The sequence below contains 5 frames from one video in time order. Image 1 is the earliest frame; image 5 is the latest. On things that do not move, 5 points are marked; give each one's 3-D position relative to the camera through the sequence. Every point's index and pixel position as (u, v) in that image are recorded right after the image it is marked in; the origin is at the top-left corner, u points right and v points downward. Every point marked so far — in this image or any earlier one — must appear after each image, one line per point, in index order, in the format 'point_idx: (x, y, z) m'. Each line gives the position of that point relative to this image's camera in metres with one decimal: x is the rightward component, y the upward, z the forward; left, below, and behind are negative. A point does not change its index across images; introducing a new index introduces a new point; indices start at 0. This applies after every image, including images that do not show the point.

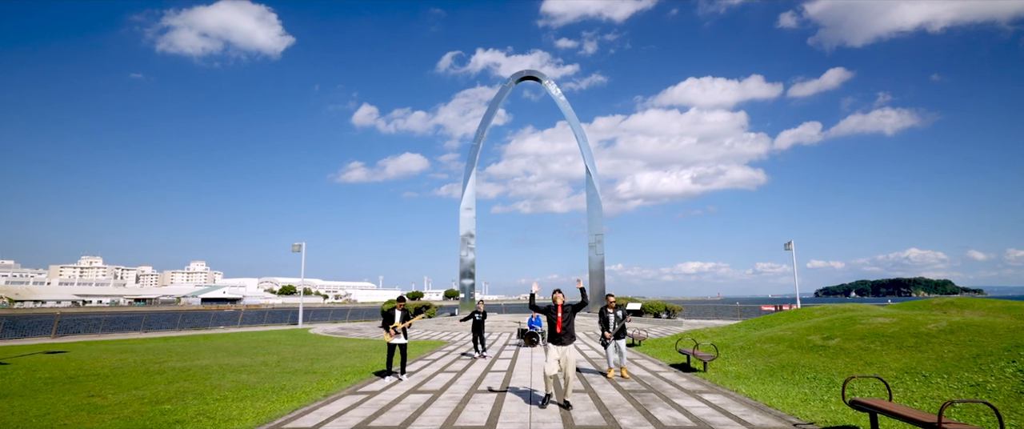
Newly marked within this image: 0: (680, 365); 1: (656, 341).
0: (+3.5, -3.2, +10.7) m
1: (+4.5, -4.0, +15.8) m
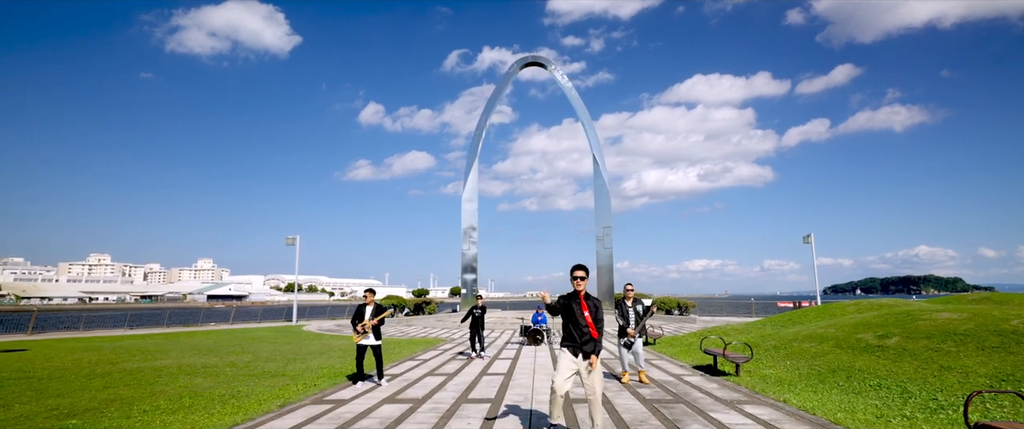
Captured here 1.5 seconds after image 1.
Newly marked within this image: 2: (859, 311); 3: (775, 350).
0: (+3.5, -2.8, +9.3) m
1: (+4.5, -3.6, +14.3) m
2: (+8.3, -2.3, +12.1) m
3: (+5.0, -2.5, +9.6) m
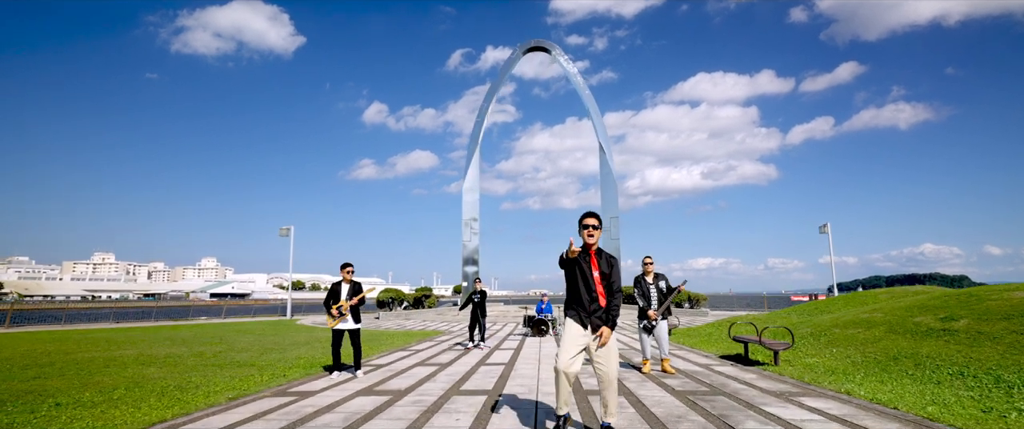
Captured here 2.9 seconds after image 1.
0: (+3.6, -2.3, +8.1) m
1: (+4.6, -3.0, +13.2) m
2: (+8.4, -1.8, +11.0) m
3: (+5.0, -2.0, +8.4) m
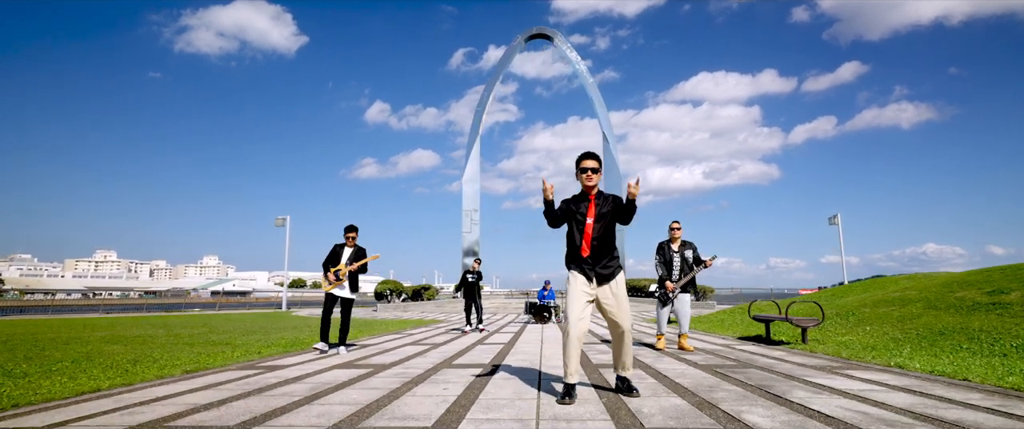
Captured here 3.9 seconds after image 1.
0: (+3.6, -1.8, +7.4) m
1: (+4.6, -2.5, +12.5) m
2: (+8.4, -1.3, +10.3) m
3: (+5.0, -1.6, +7.7) m
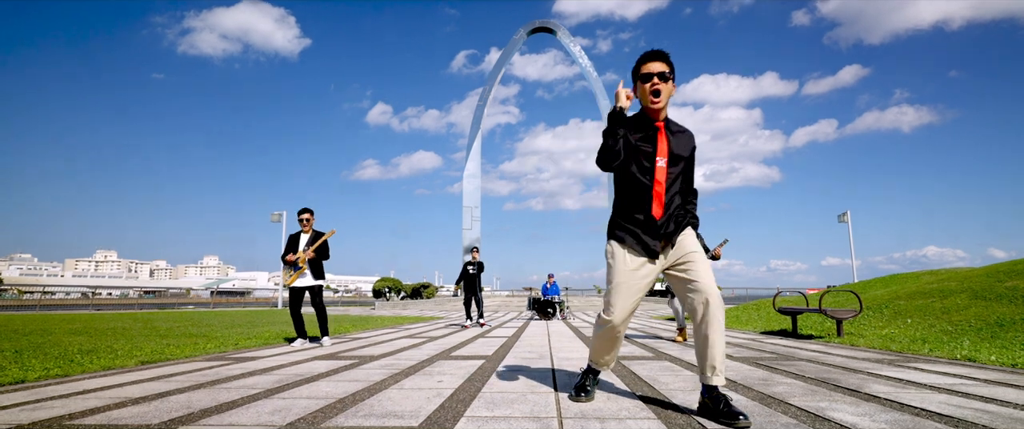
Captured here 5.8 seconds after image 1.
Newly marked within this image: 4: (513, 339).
0: (+3.6, -1.6, +6.8) m
1: (+4.7, -2.3, +11.9) m
2: (+8.4, -1.1, +9.7) m
3: (+5.1, -1.3, +7.1) m
4: (0.0, -1.6, +6.3) m
